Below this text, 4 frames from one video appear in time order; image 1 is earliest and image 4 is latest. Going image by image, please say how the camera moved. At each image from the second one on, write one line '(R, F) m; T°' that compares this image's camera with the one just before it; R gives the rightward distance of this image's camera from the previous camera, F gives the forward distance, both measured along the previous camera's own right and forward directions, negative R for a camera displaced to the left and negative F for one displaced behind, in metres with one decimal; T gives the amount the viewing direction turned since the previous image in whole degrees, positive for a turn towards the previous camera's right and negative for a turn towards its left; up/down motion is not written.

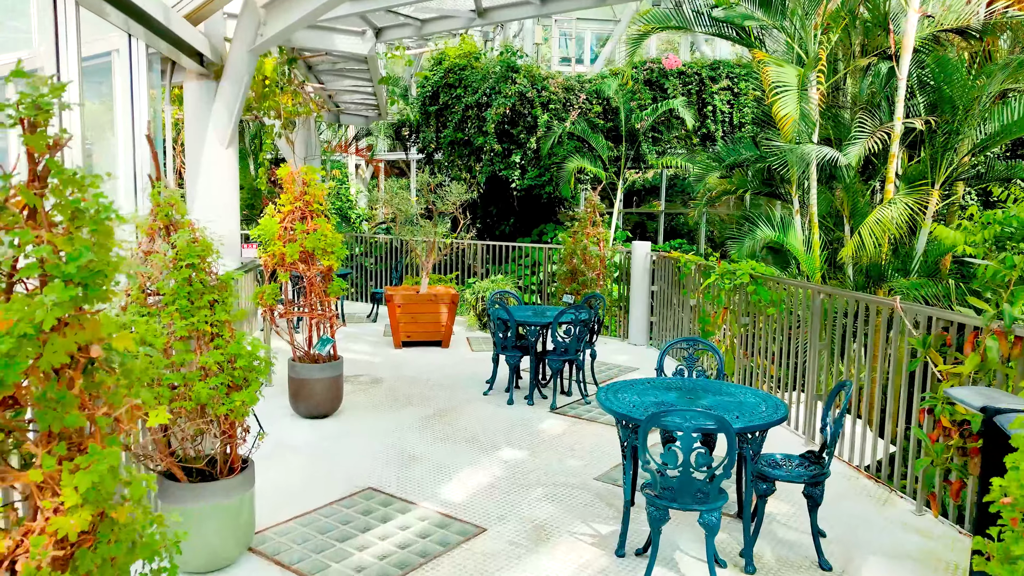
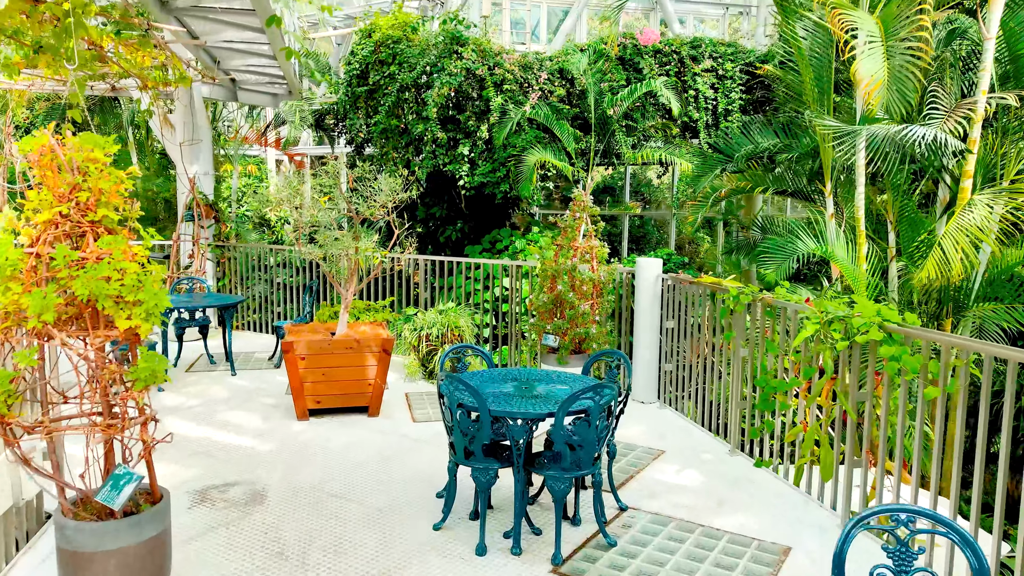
(-0.1, +2.2) m; +5°
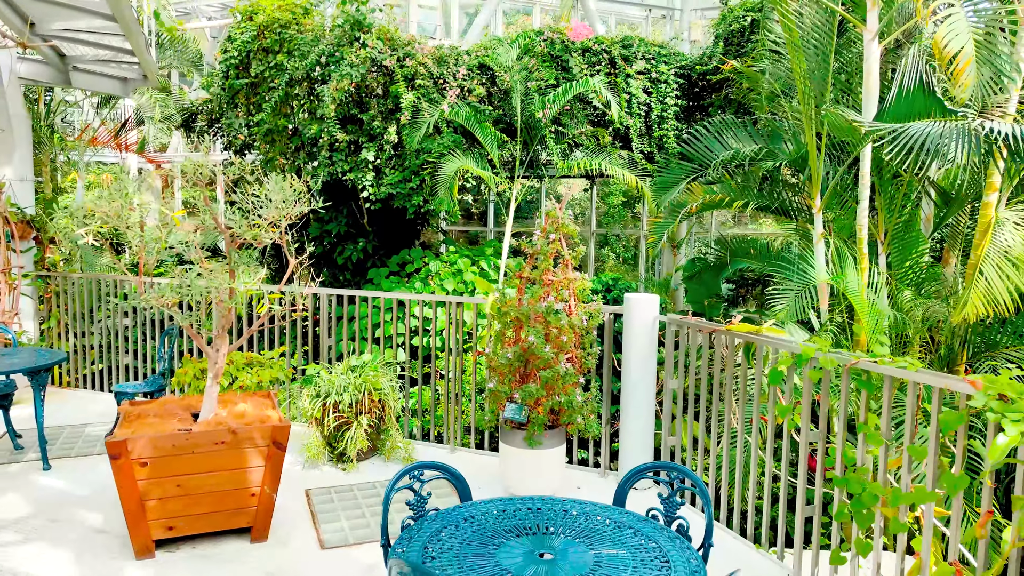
(-0.3, +1.5) m; +9°
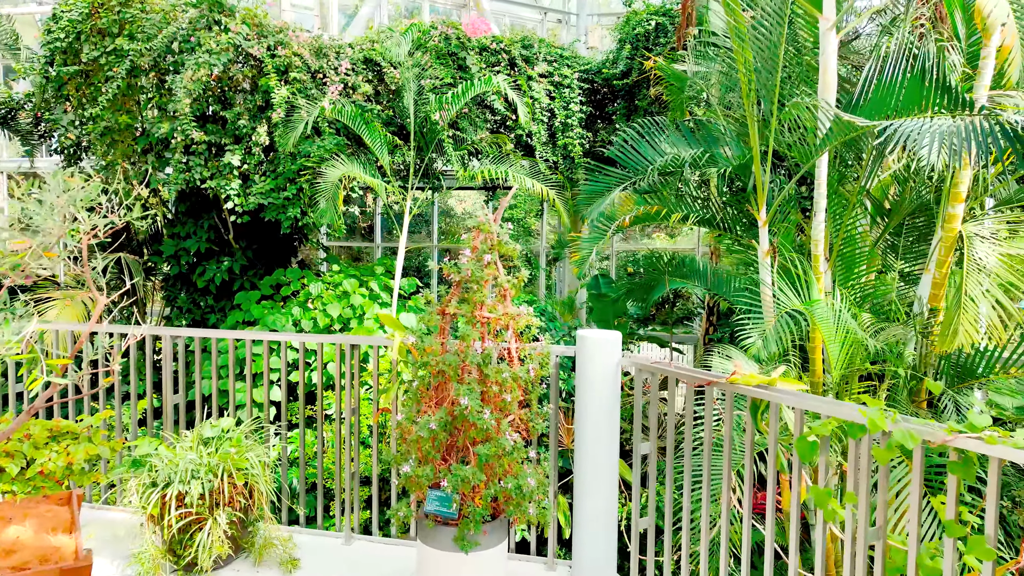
(-0.1, +1.0) m; +10°
